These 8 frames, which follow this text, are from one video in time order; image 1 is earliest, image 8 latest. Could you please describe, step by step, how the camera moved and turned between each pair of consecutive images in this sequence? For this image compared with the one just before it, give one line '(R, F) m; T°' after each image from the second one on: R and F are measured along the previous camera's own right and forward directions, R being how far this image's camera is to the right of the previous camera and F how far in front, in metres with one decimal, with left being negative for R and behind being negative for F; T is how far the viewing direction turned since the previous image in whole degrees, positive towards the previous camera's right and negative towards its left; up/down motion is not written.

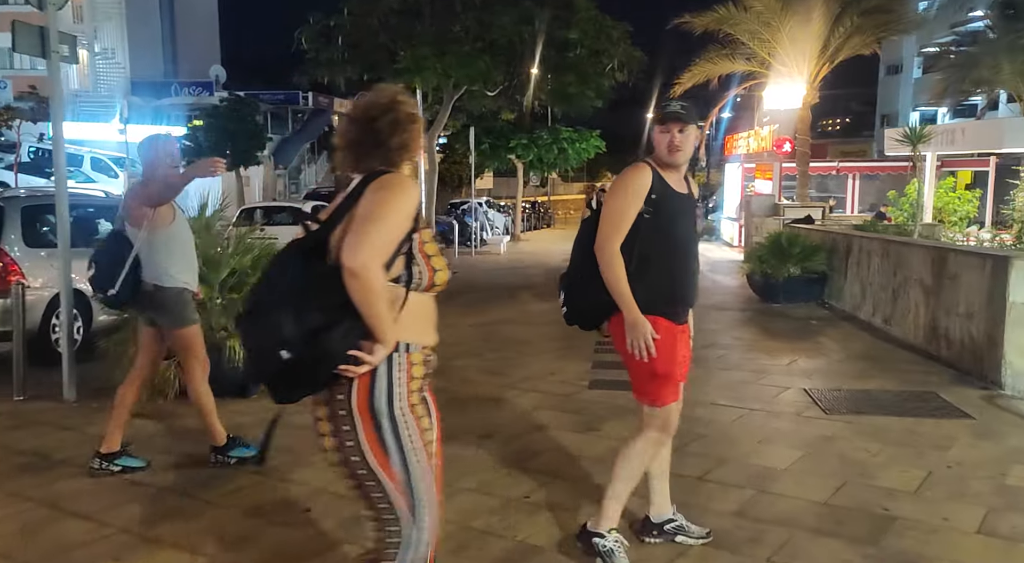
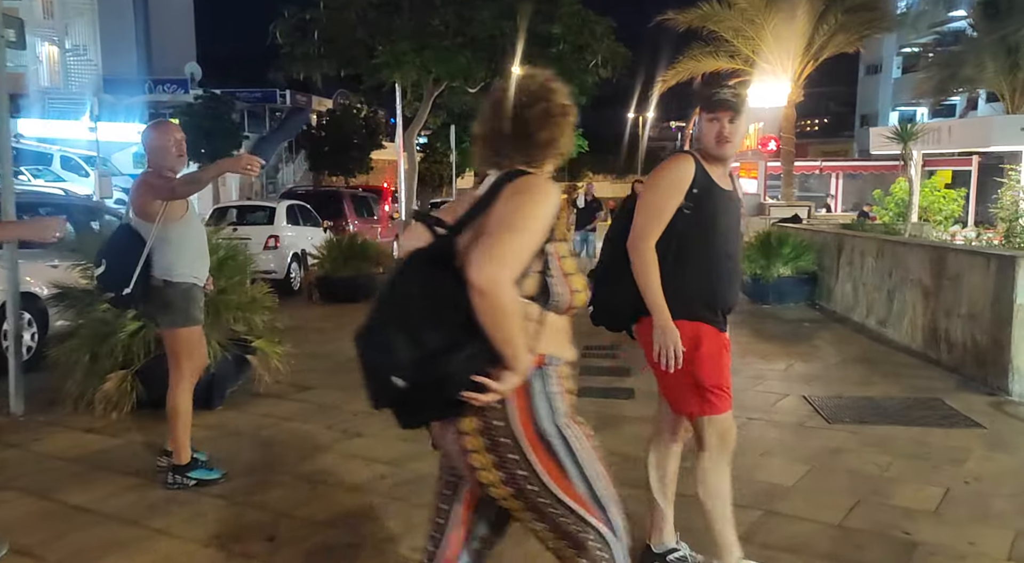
(0.0, +0.4) m; +1°
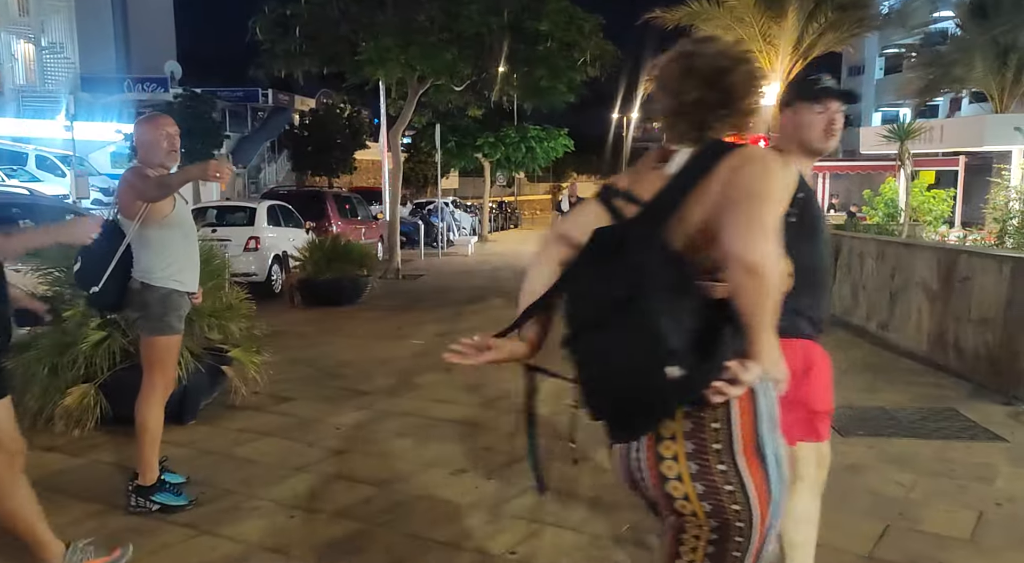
(-0.1, +0.4) m; +1°
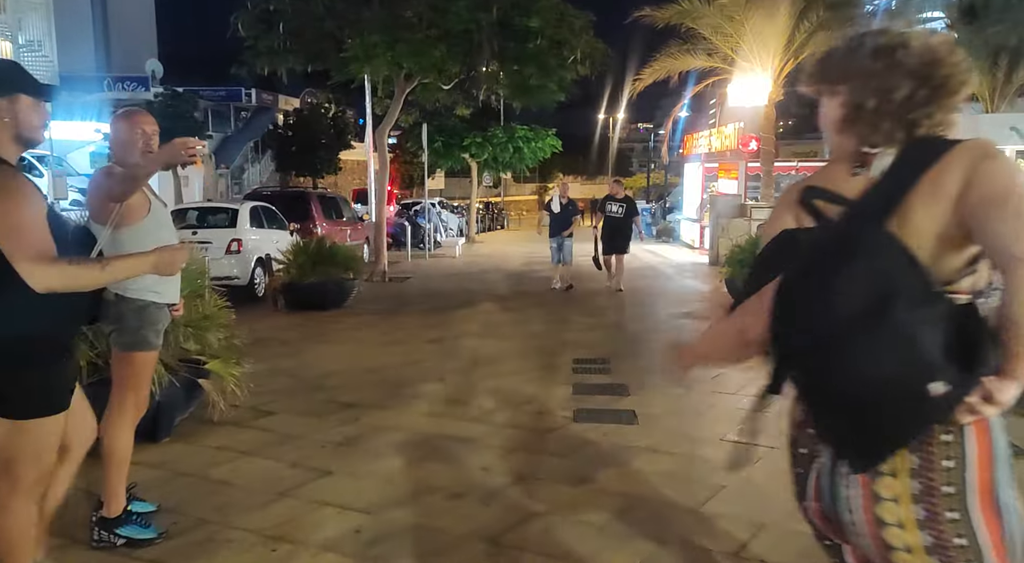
(-0.1, +0.4) m; +1°
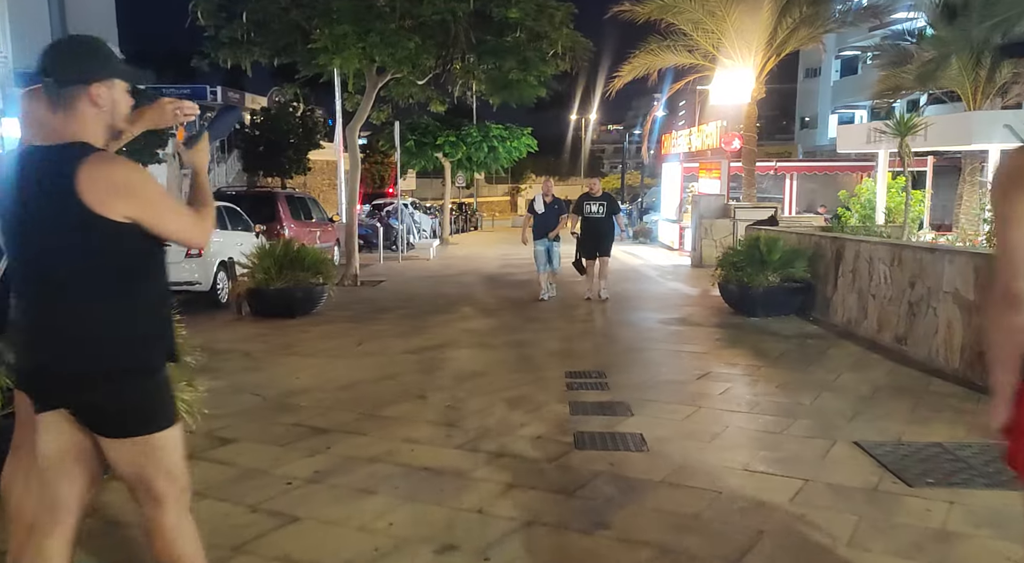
(-0.1, +0.7) m; +2°
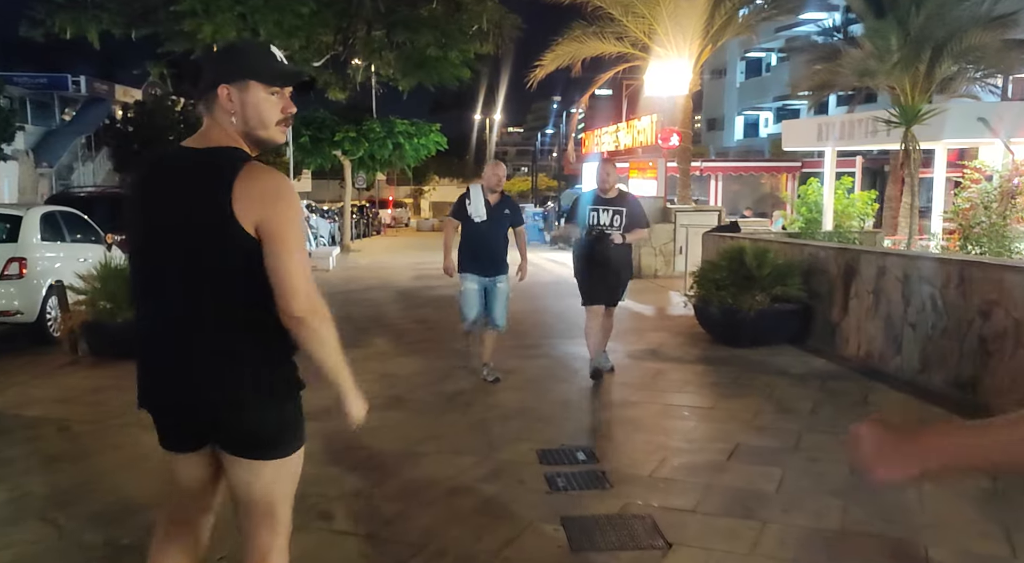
(-0.3, +2.4) m; +7°
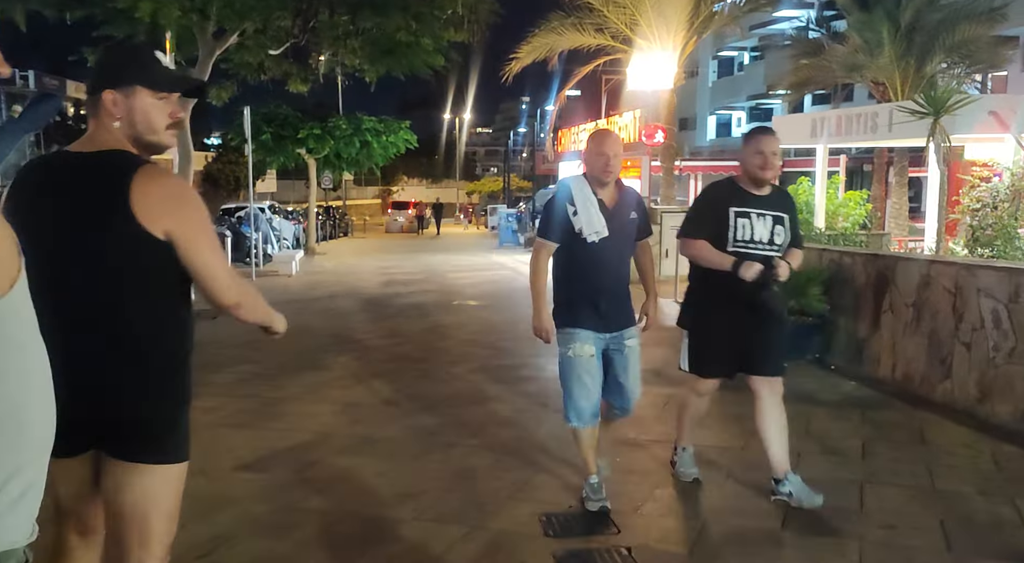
(-0.1, +1.1) m; +2°
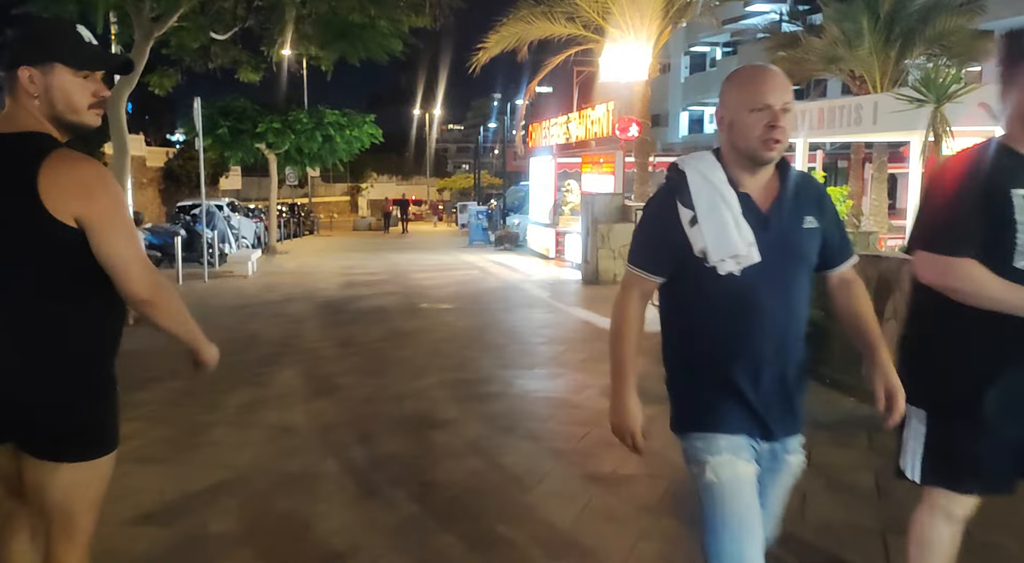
(+0.1, +0.8) m; +2°
